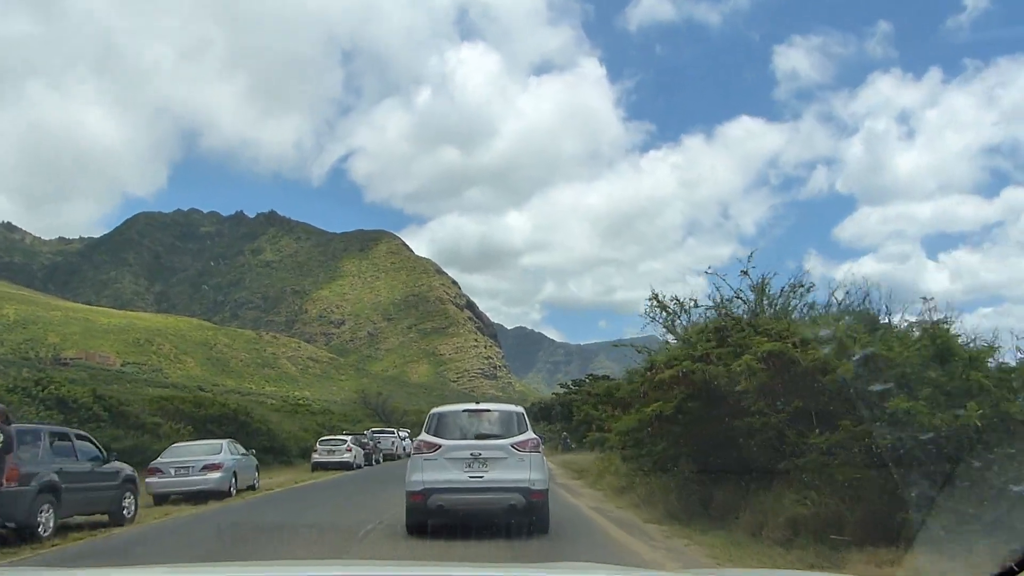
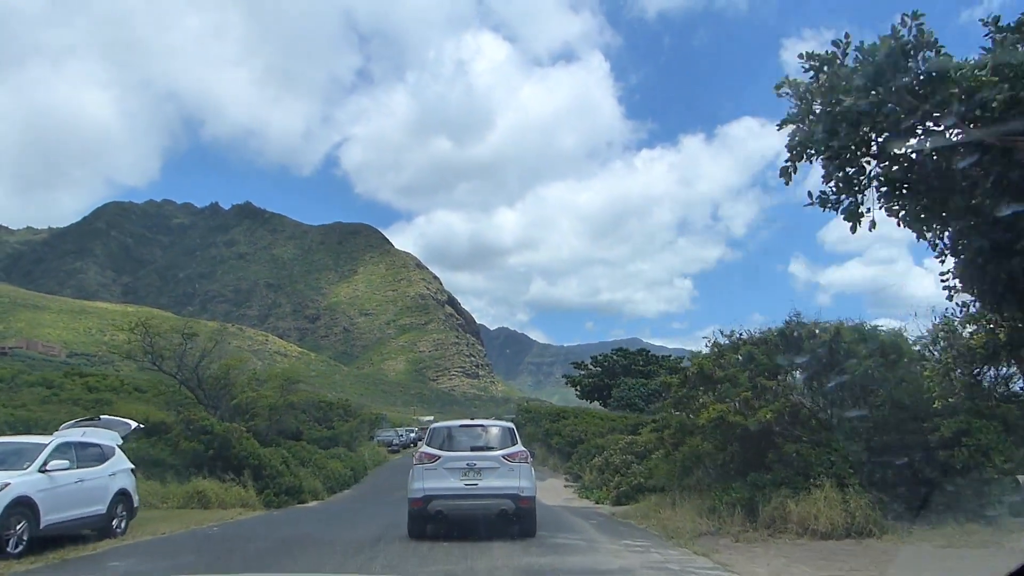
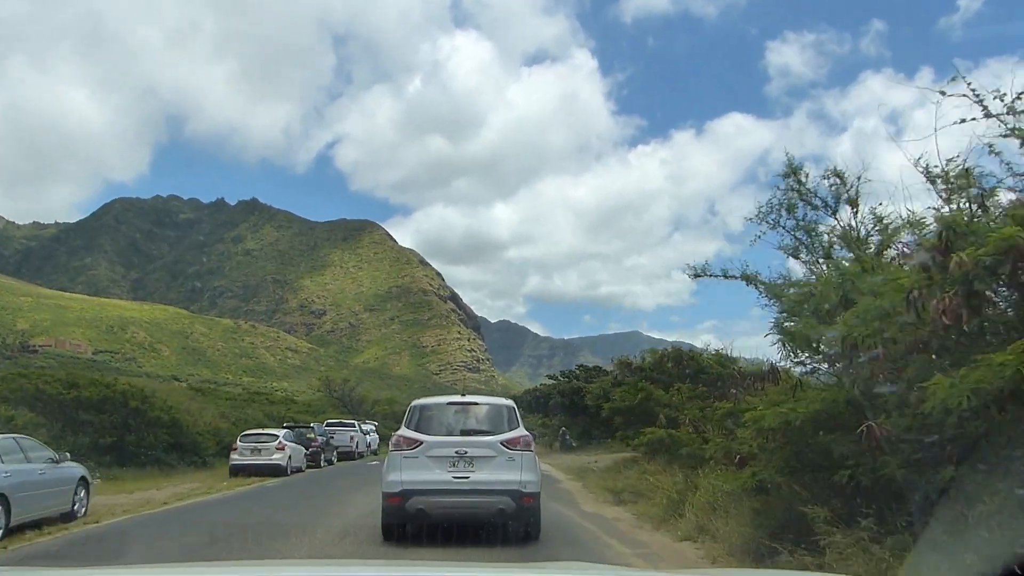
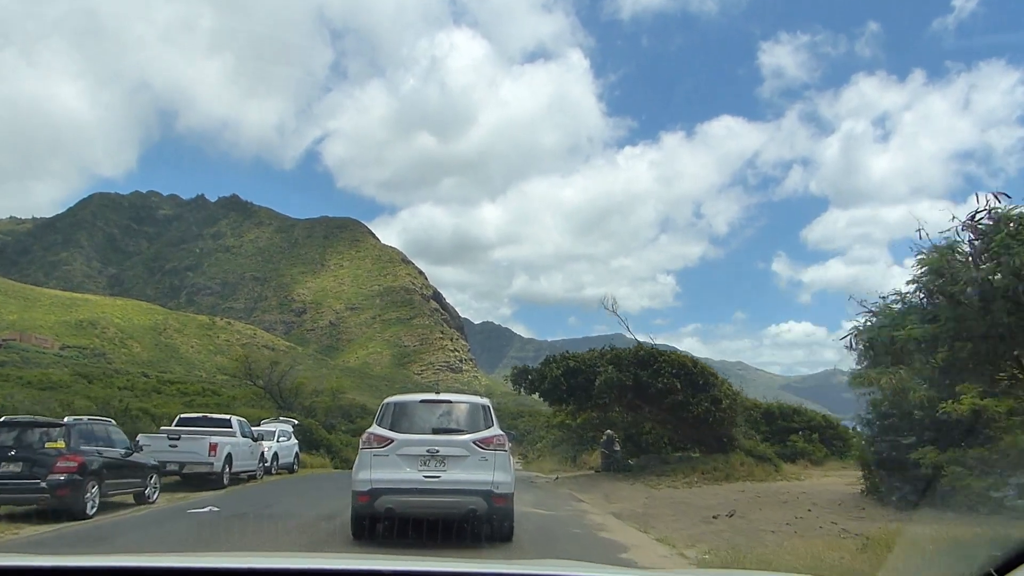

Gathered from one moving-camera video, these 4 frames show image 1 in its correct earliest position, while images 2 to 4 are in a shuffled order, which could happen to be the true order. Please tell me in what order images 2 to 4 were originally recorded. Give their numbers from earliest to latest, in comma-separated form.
3, 4, 2
